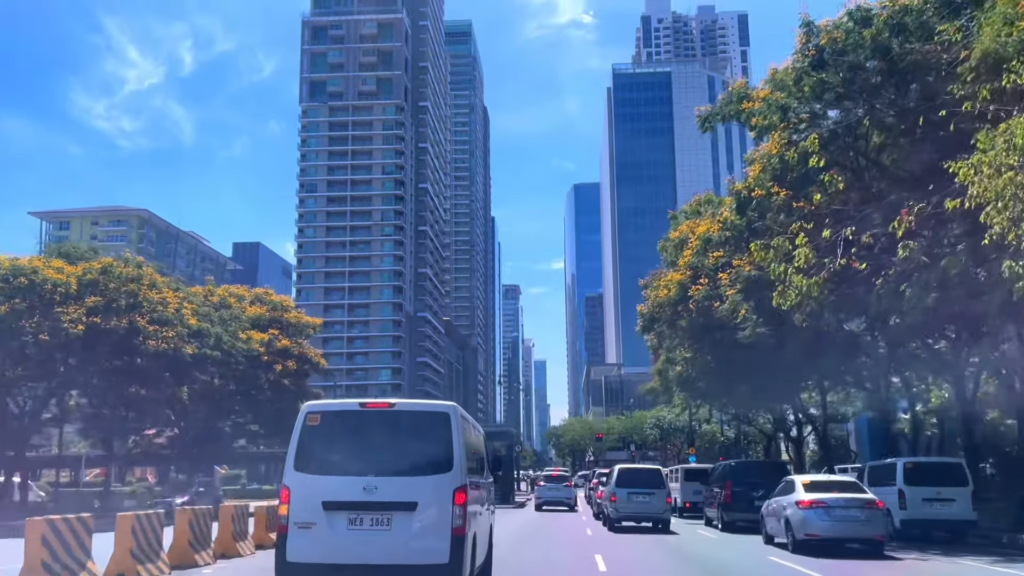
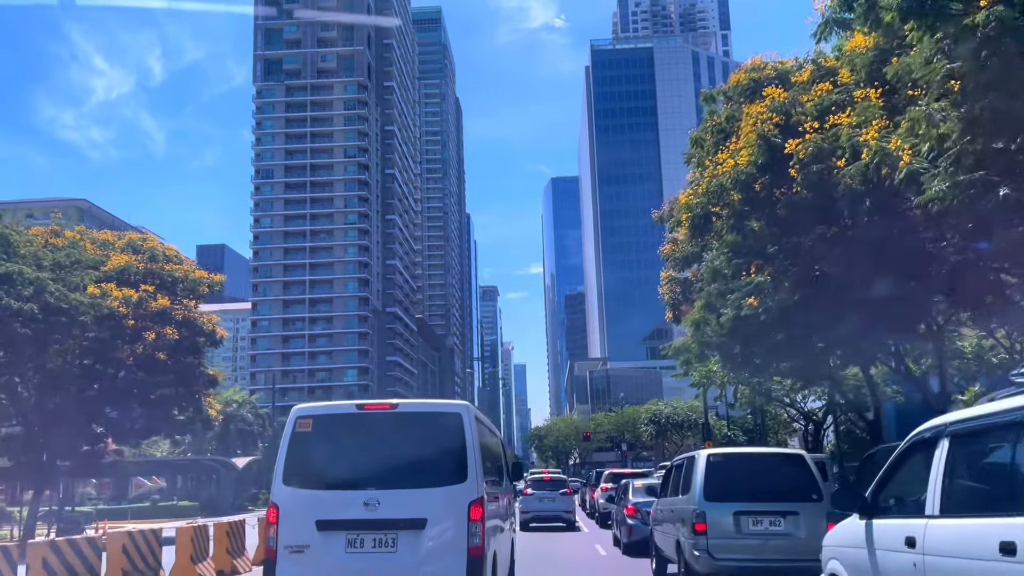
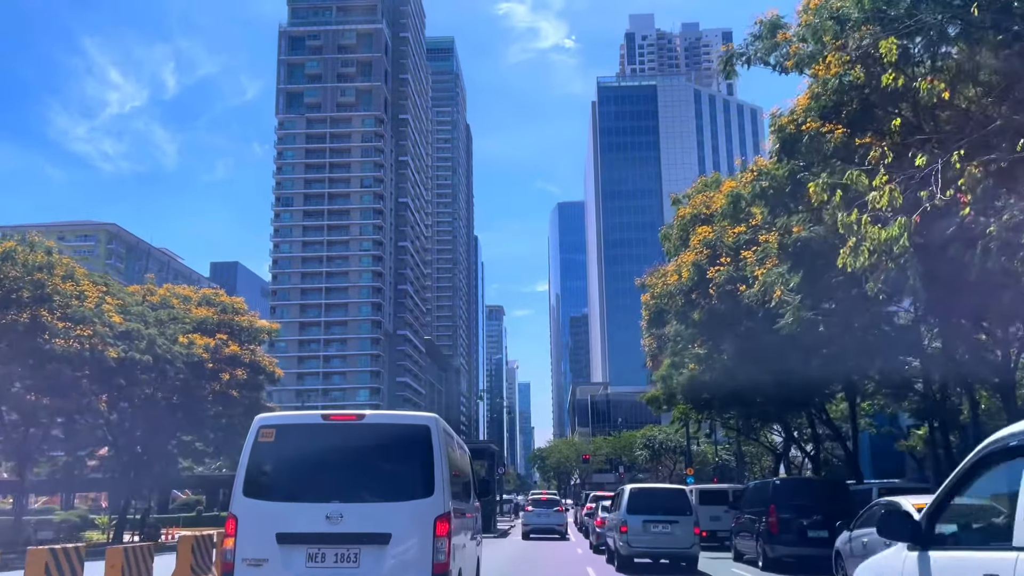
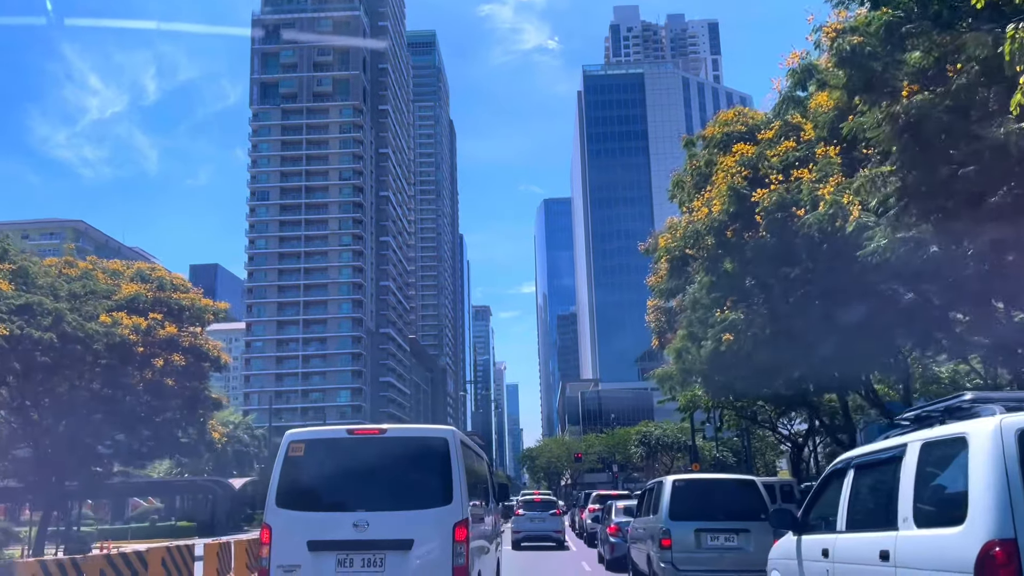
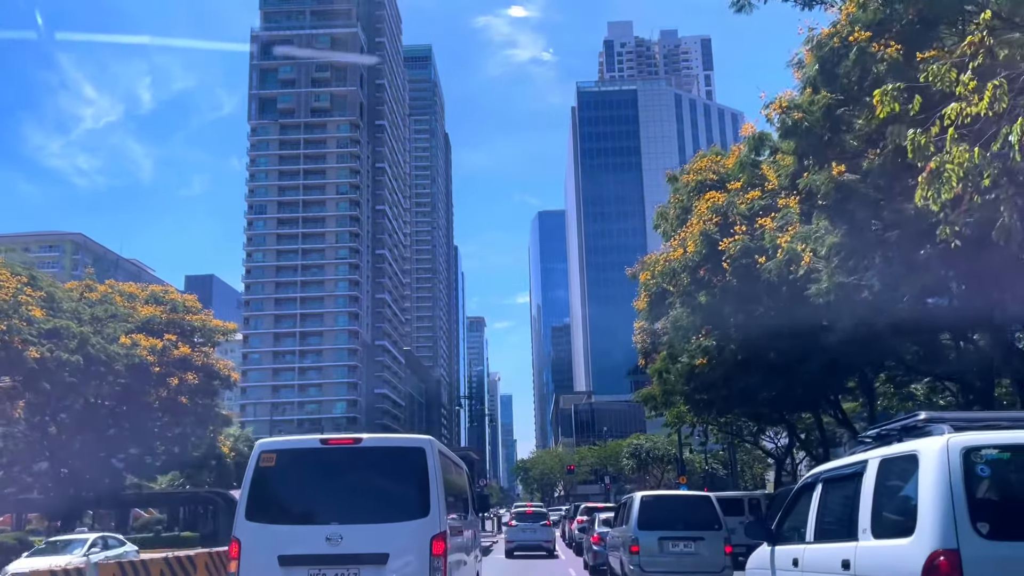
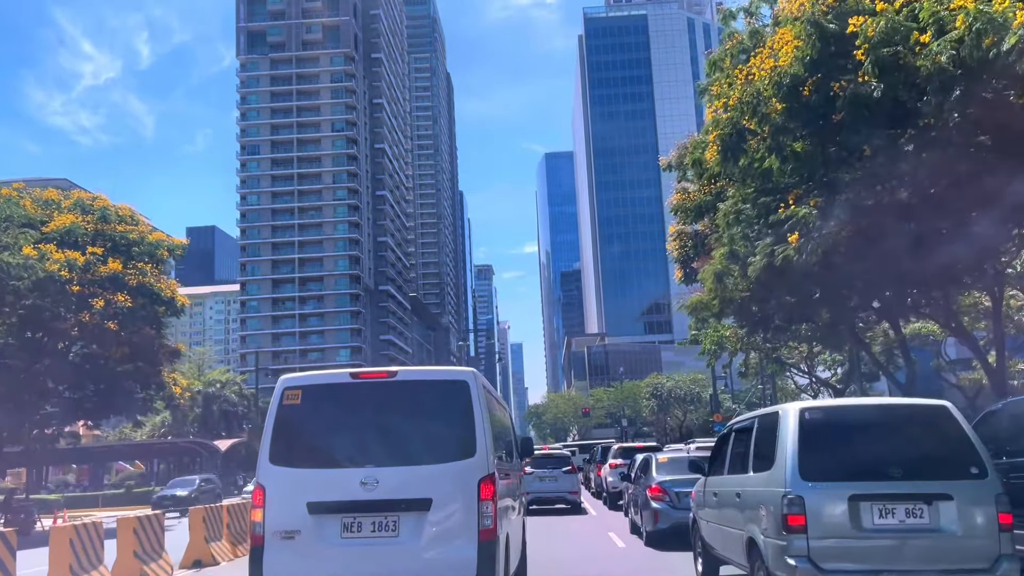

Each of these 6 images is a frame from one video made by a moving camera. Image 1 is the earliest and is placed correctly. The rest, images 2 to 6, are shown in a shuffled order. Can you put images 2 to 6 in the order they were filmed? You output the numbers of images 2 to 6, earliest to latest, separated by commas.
3, 5, 4, 2, 6
